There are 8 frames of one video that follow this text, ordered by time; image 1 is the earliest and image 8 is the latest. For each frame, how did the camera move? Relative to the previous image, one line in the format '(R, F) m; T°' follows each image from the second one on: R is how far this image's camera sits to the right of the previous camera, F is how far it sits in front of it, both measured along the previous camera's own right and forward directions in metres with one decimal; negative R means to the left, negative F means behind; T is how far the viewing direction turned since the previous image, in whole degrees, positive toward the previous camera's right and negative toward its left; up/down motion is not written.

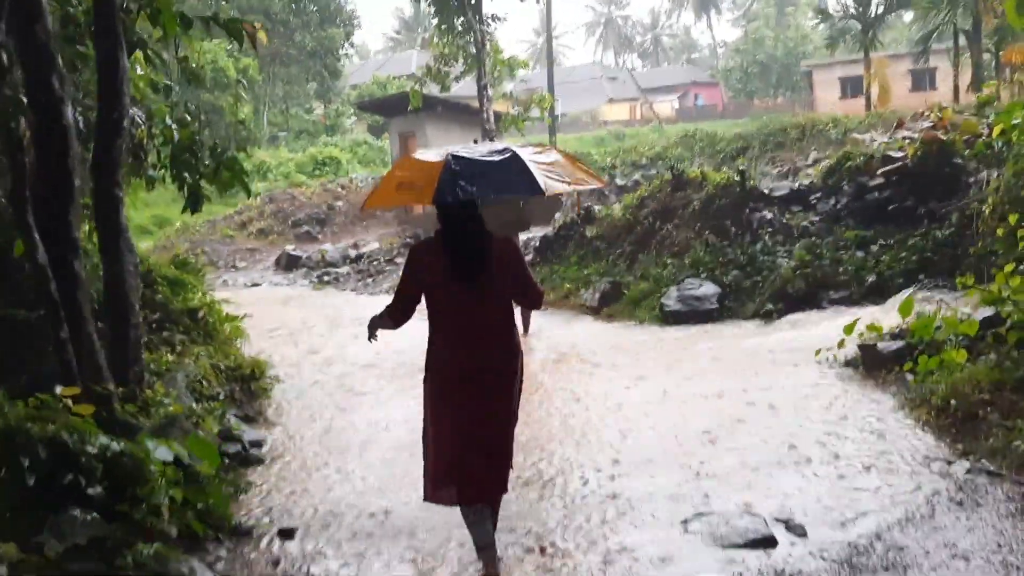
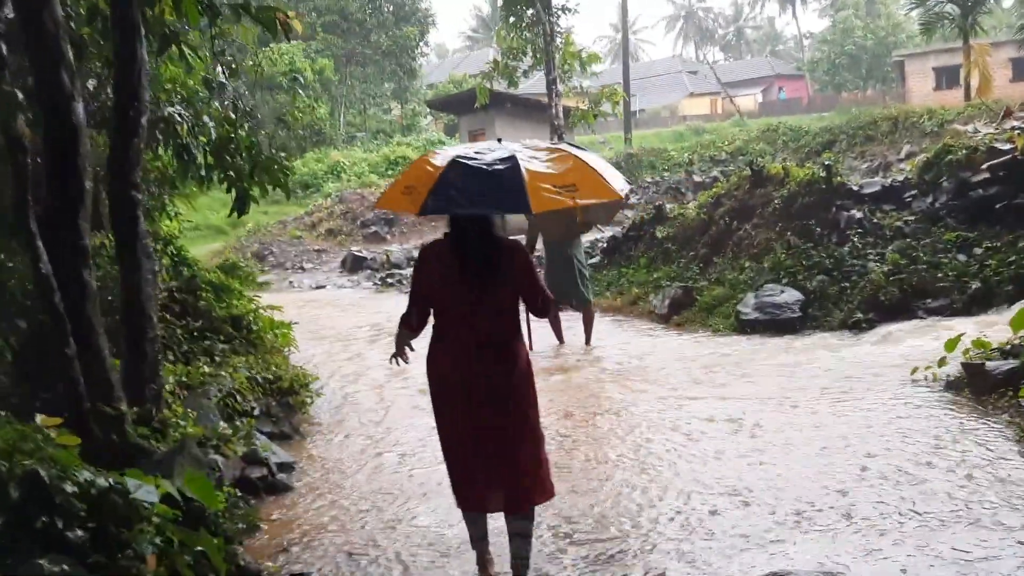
(+0.2, +0.6) m; -5°
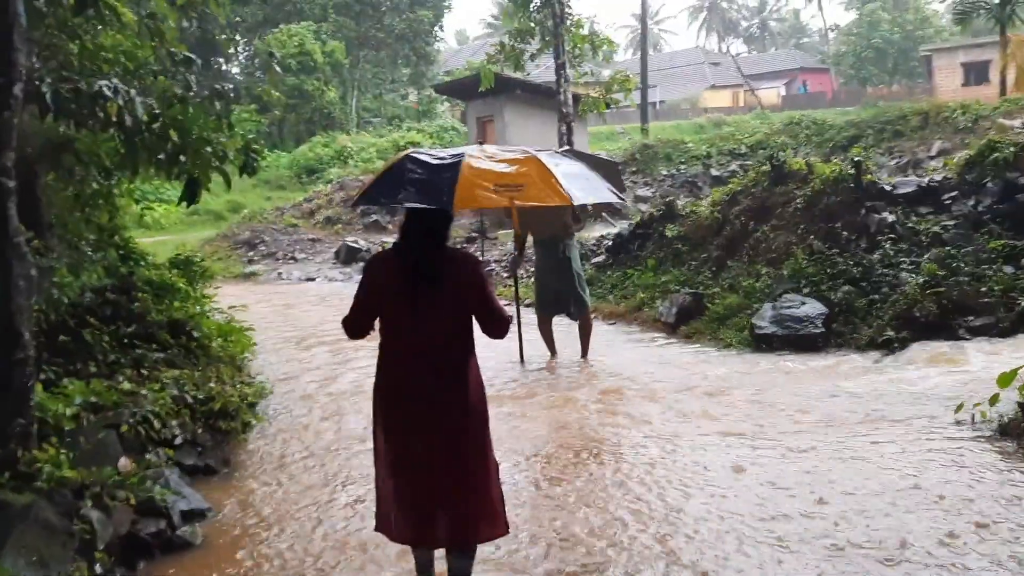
(+0.3, +1.0) m; -1°
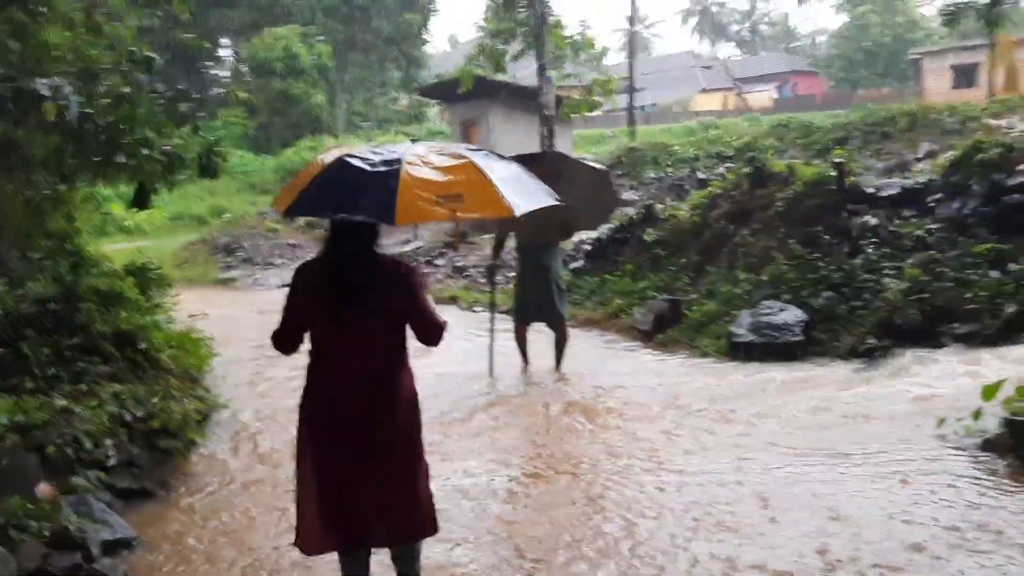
(+0.2, +0.3) m; 0°
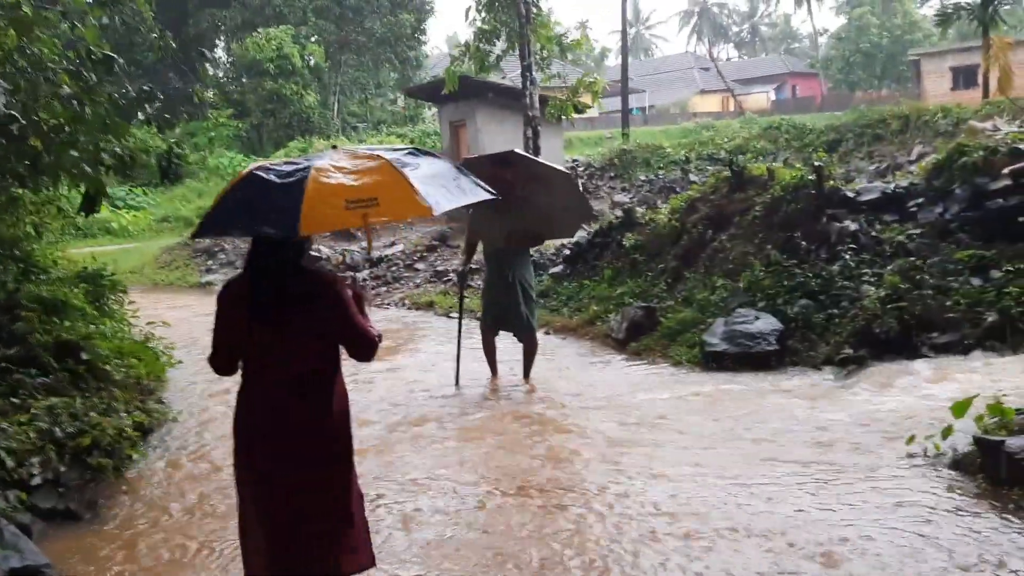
(+0.3, +0.2) m; 0°
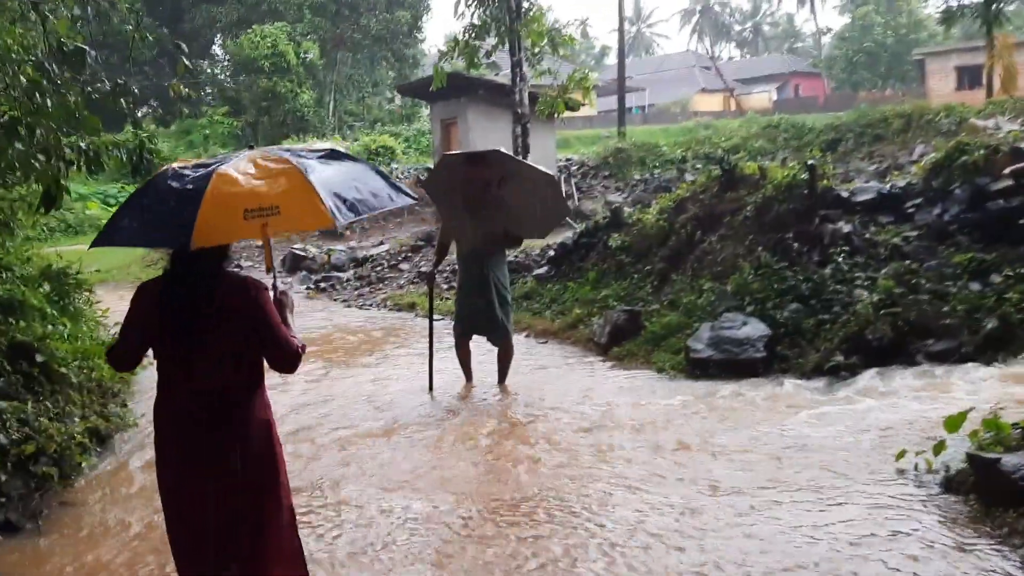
(+0.2, +0.3) m; 0°
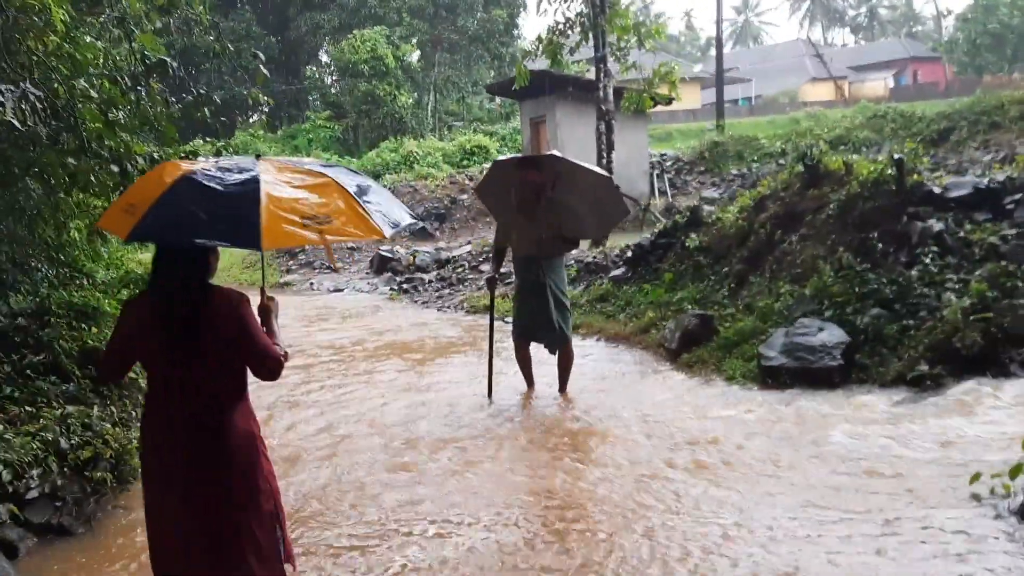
(+0.3, +0.2) m; -7°
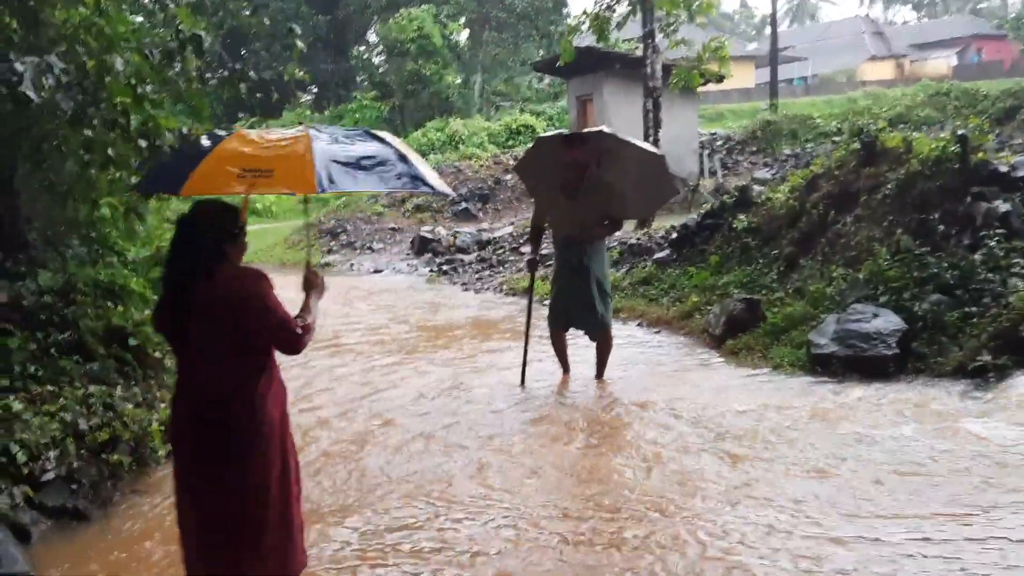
(+0.1, +0.3) m; -3°
